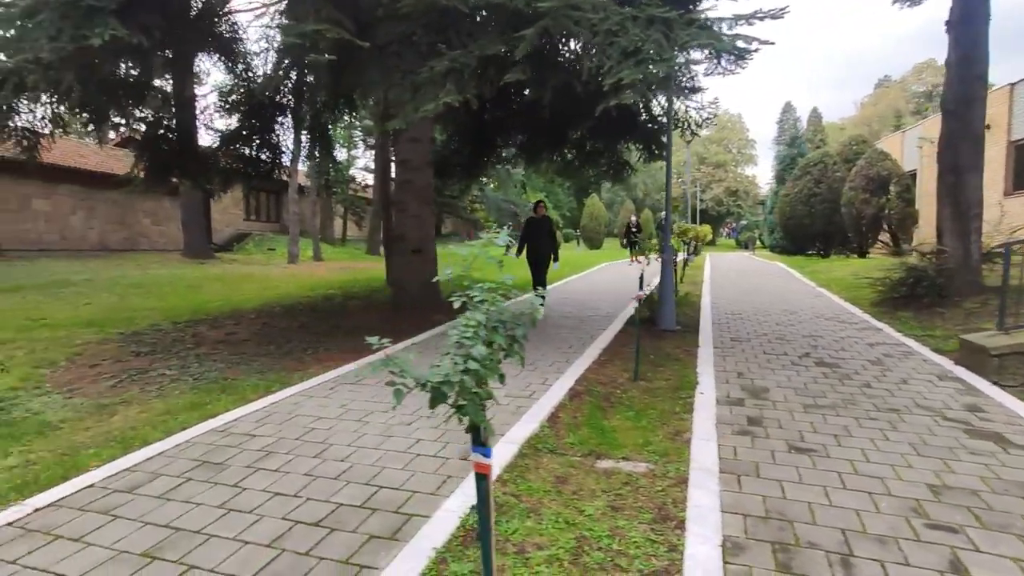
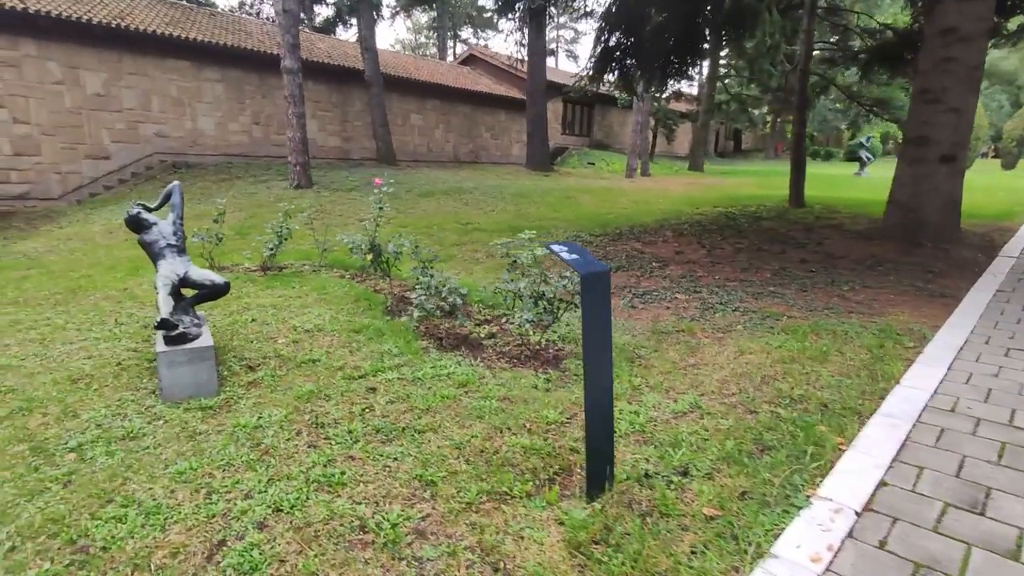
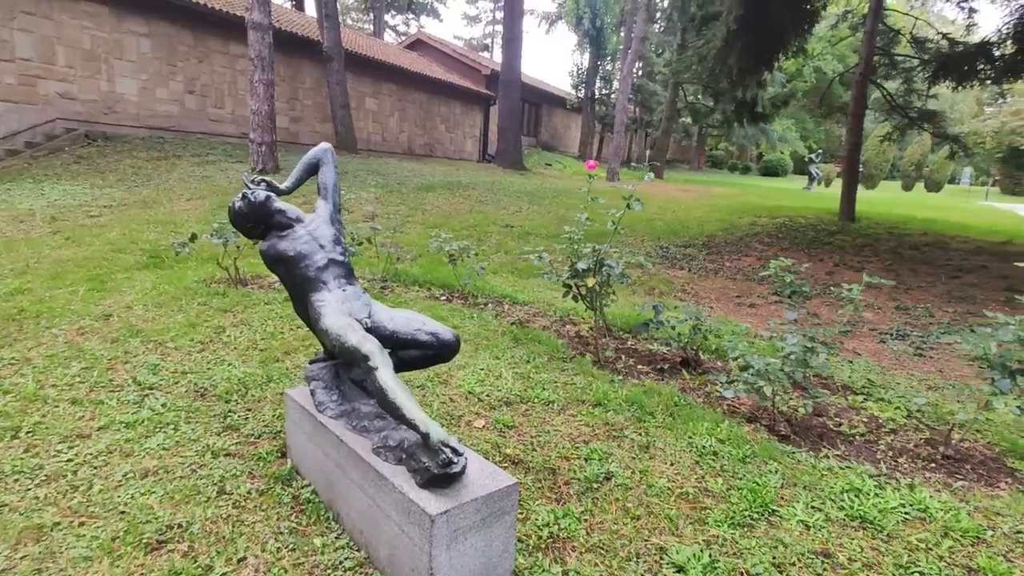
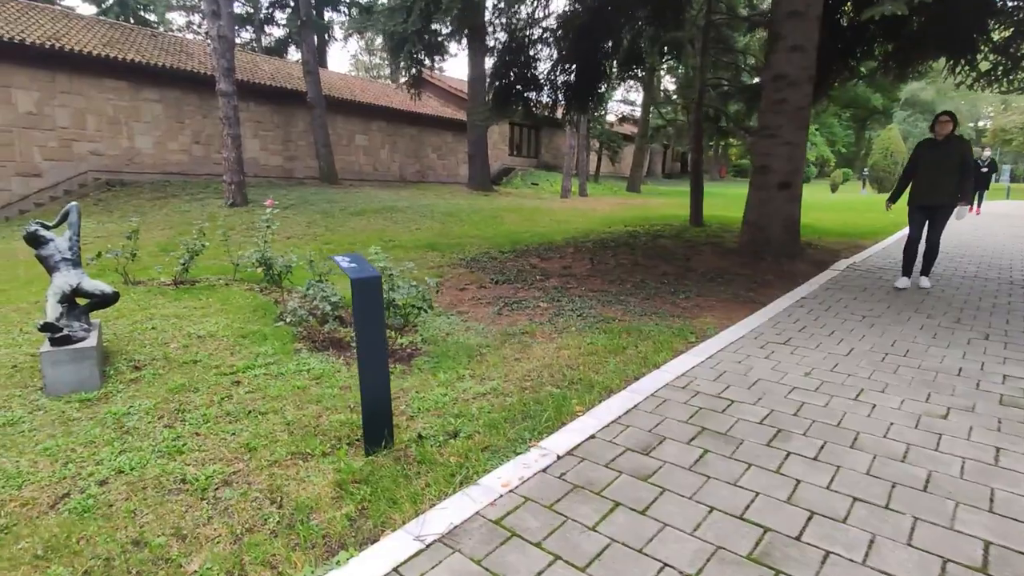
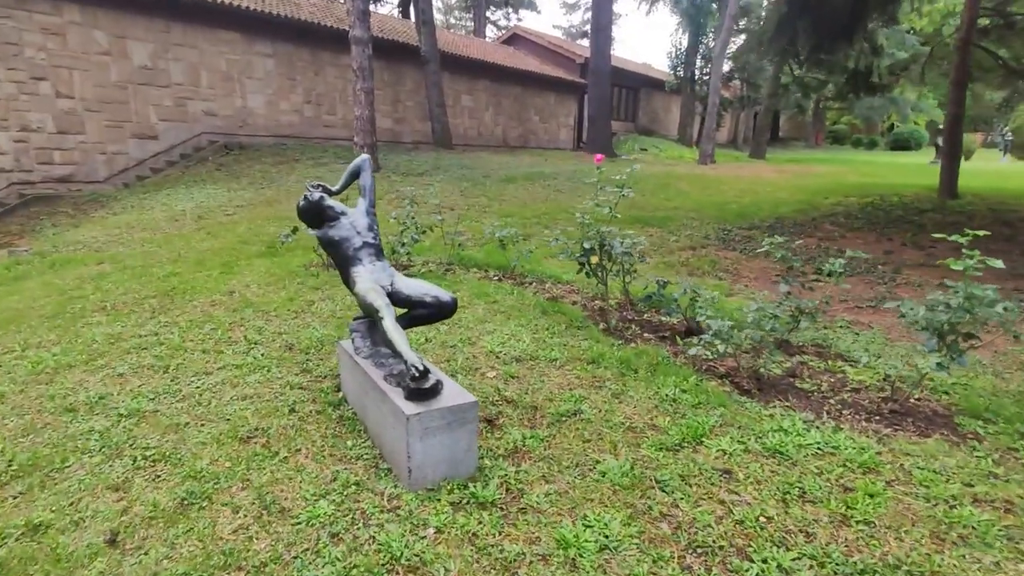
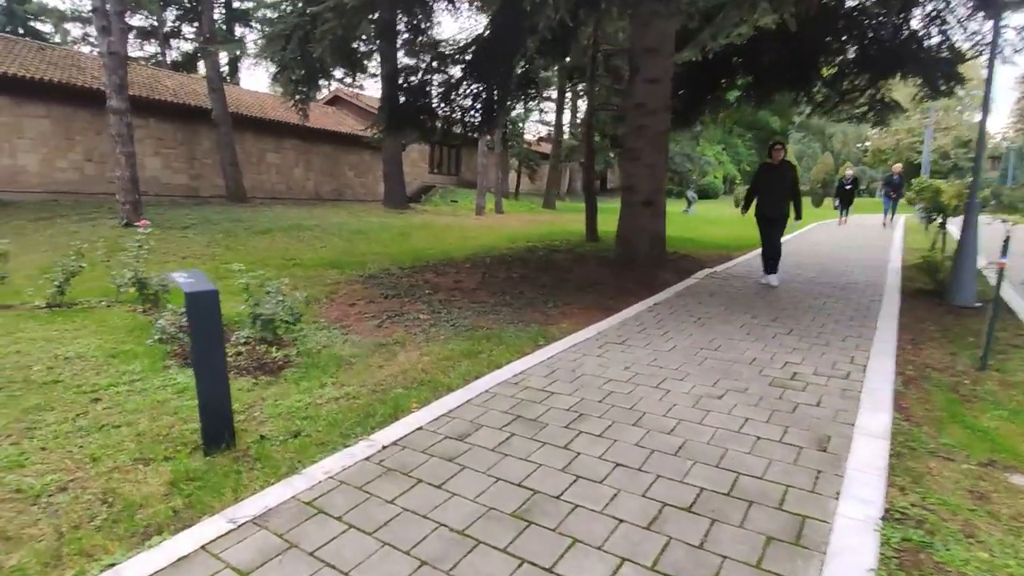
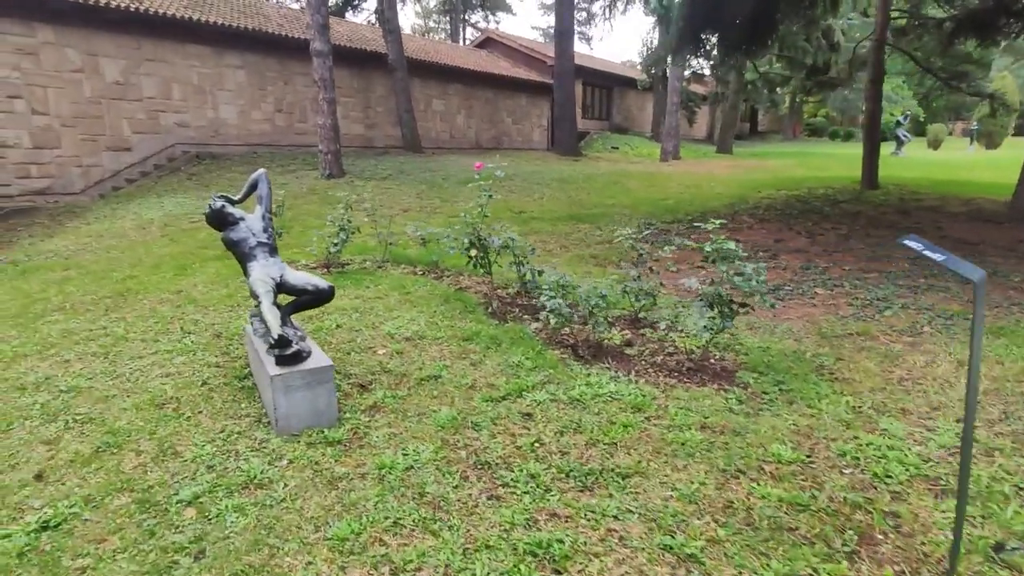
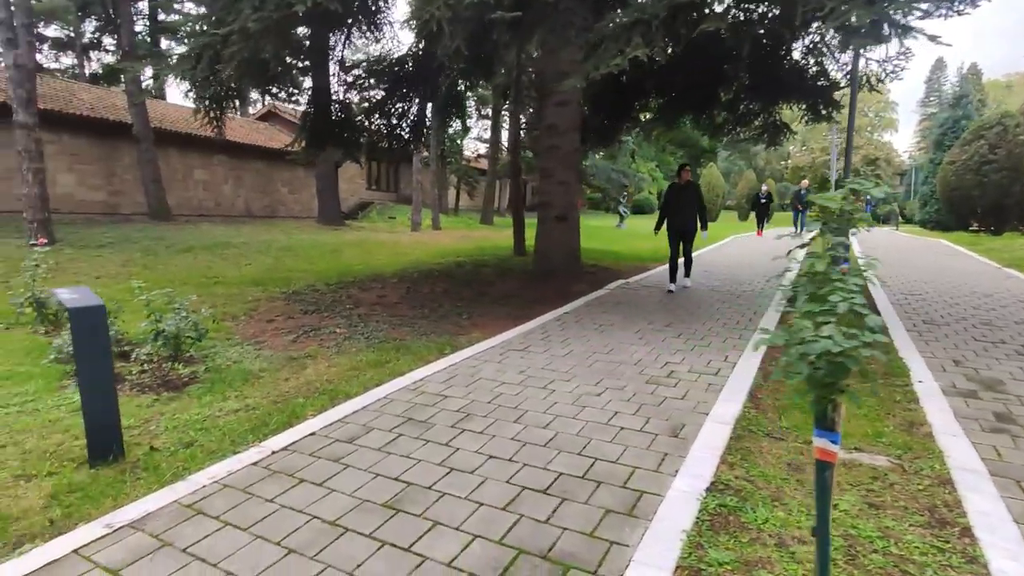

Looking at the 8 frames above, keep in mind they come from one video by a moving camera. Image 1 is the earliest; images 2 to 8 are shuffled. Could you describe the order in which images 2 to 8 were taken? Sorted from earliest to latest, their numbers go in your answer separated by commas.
8, 6, 4, 2, 7, 5, 3
